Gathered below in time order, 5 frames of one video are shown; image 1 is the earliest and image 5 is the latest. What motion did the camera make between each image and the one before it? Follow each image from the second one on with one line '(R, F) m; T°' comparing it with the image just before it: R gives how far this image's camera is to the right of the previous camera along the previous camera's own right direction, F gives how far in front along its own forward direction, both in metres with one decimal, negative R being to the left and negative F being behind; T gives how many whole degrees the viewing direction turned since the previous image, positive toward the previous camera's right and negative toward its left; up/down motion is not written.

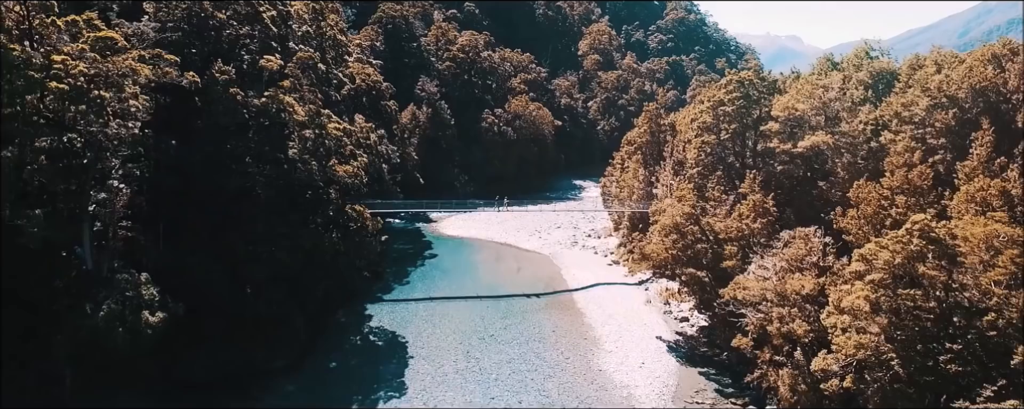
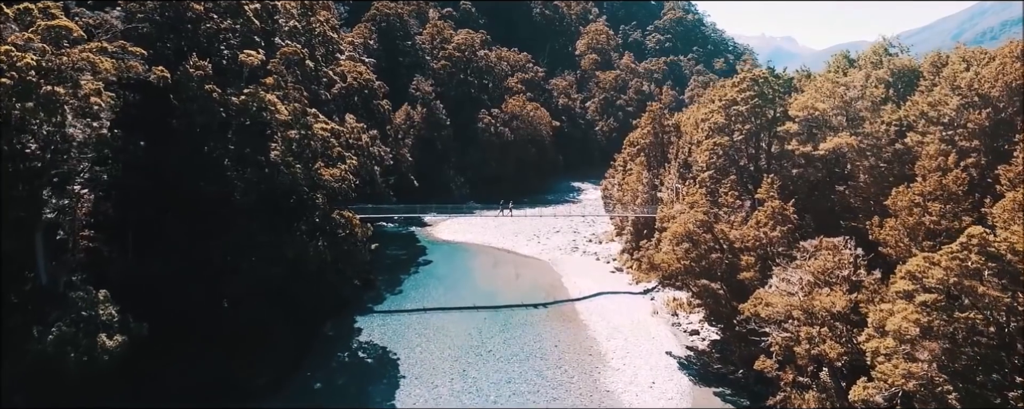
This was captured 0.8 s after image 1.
(-0.1, +1.6) m; 0°
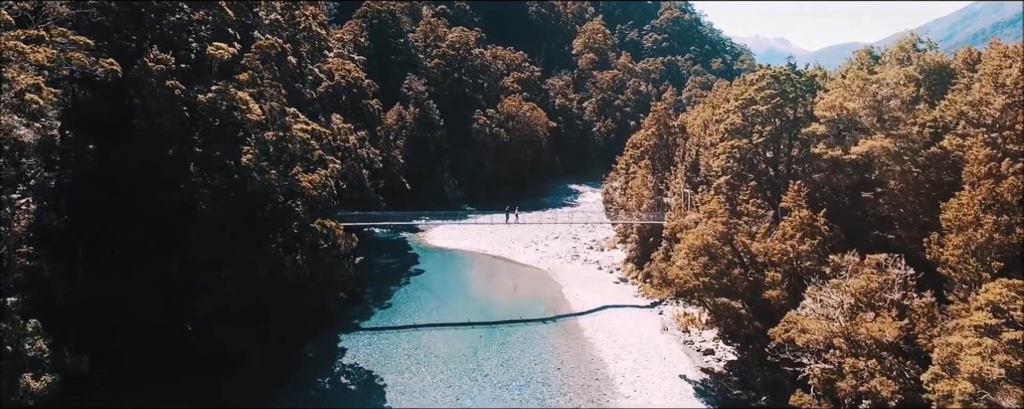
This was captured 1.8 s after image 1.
(-0.1, +2.1) m; 0°
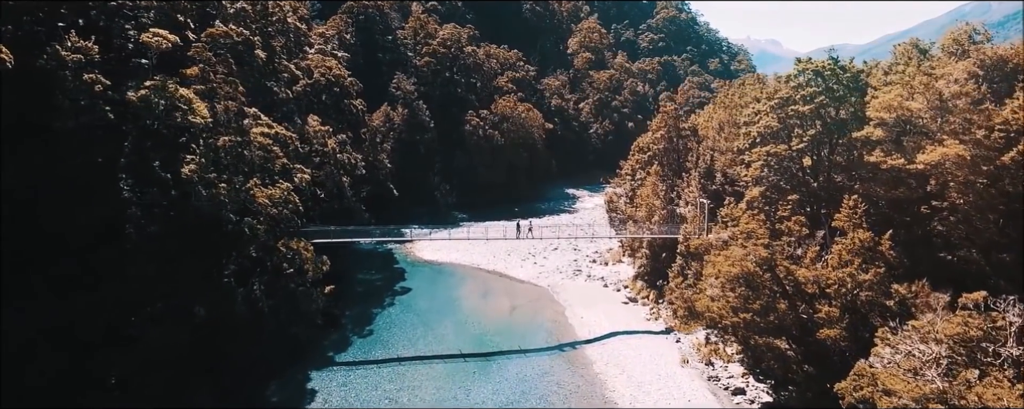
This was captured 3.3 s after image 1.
(-0.1, +3.2) m; +1°
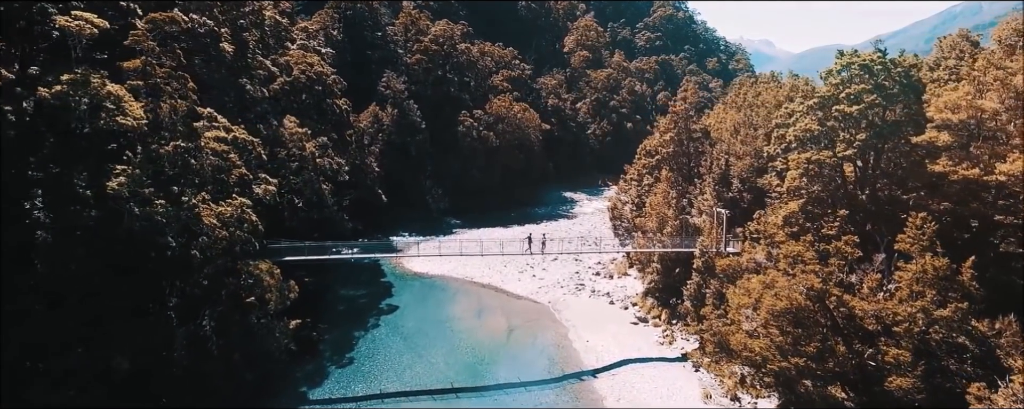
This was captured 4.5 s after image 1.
(-0.1, +2.7) m; 0°
